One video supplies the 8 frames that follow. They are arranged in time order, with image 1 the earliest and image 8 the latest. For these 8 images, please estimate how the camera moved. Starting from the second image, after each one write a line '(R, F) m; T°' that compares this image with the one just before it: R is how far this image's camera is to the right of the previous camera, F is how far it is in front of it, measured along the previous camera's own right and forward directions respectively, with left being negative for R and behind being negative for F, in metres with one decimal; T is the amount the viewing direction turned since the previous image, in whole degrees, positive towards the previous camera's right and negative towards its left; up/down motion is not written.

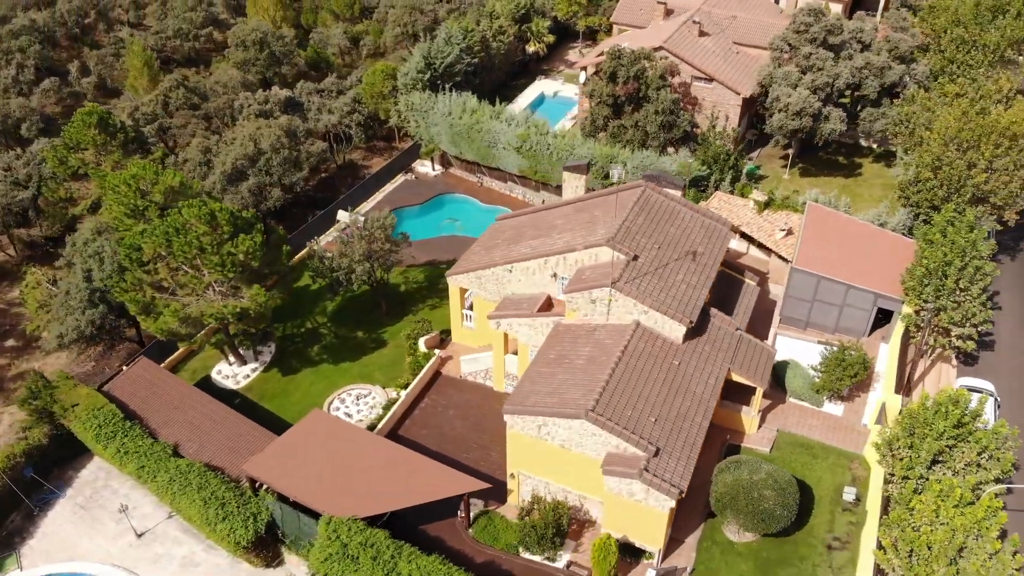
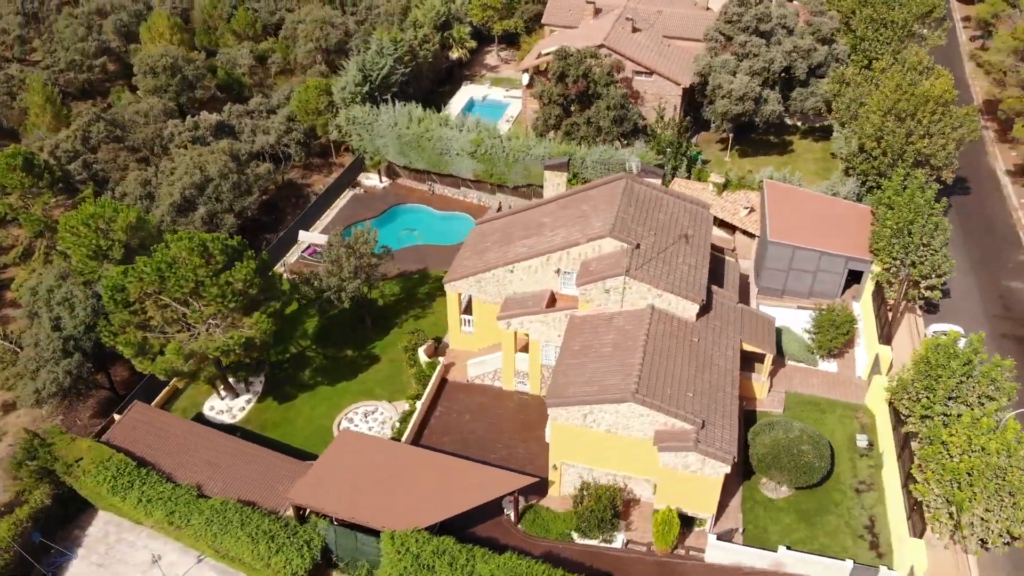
(-4.9, -0.4) m; +8°
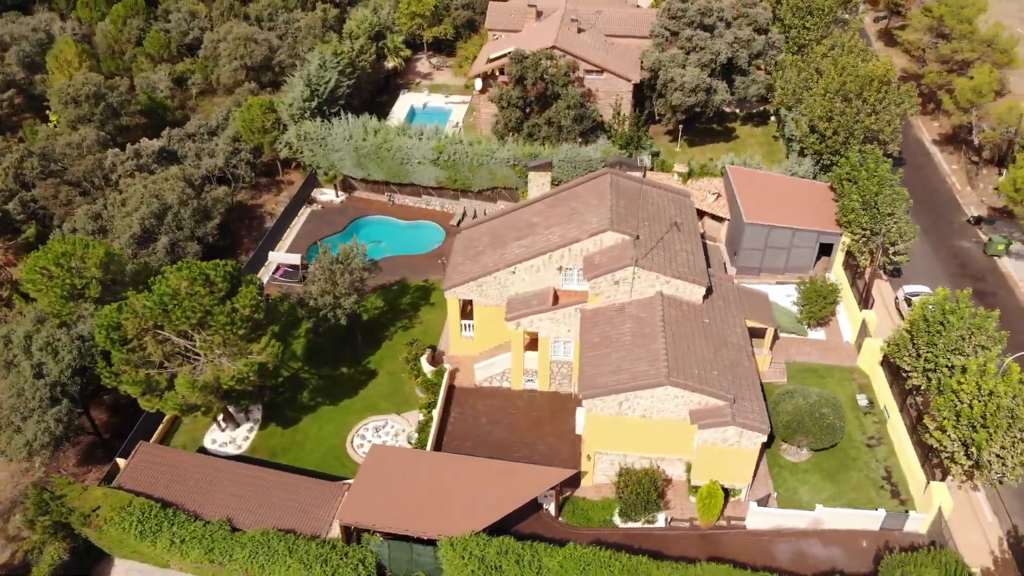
(-4.4, -0.3) m; +7°
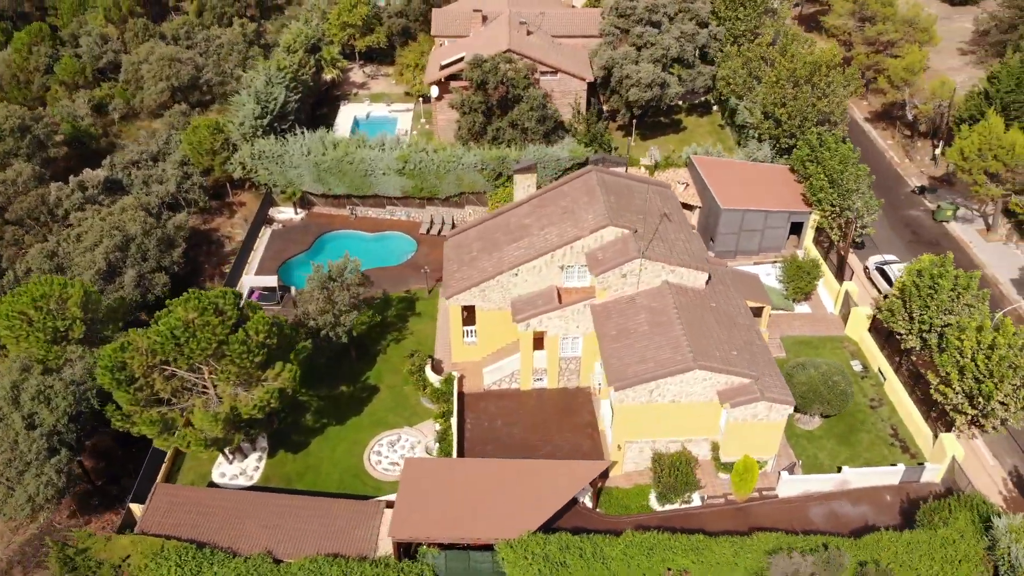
(-4.3, -0.2) m; +7°
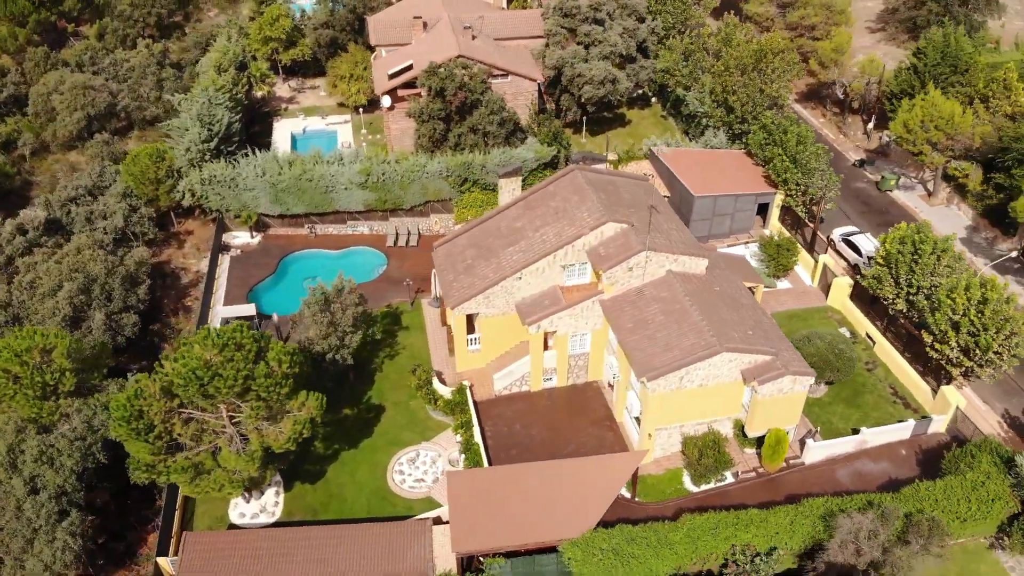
(-4.9, +0.1) m; +8°
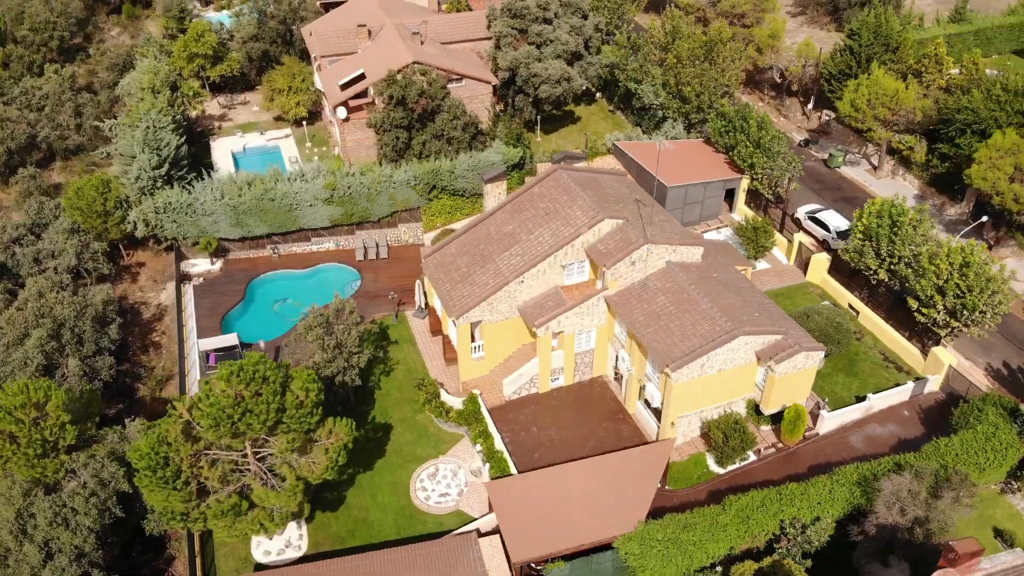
(-4.4, +0.3) m; +7°
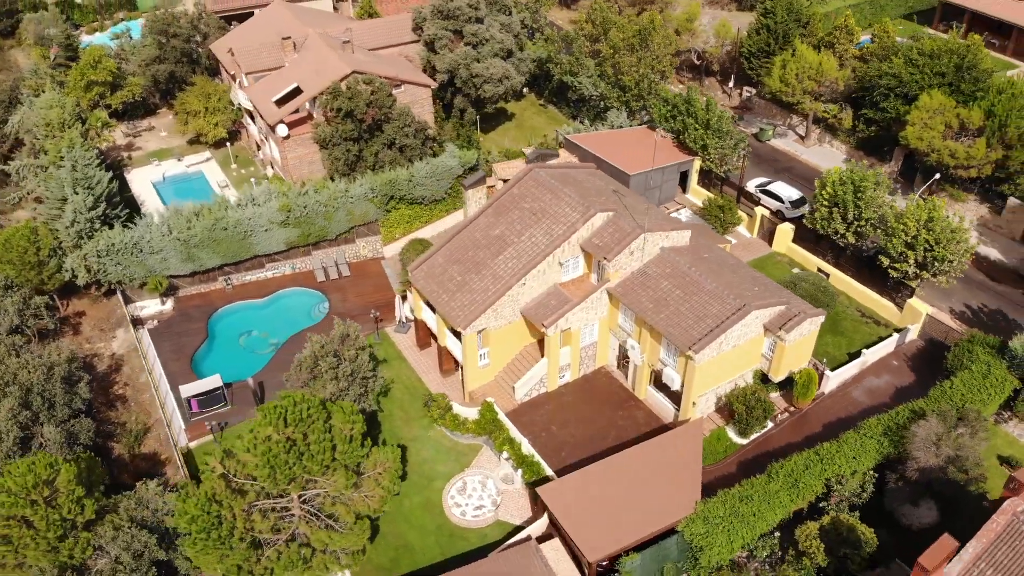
(-5.6, +0.6) m; +9°
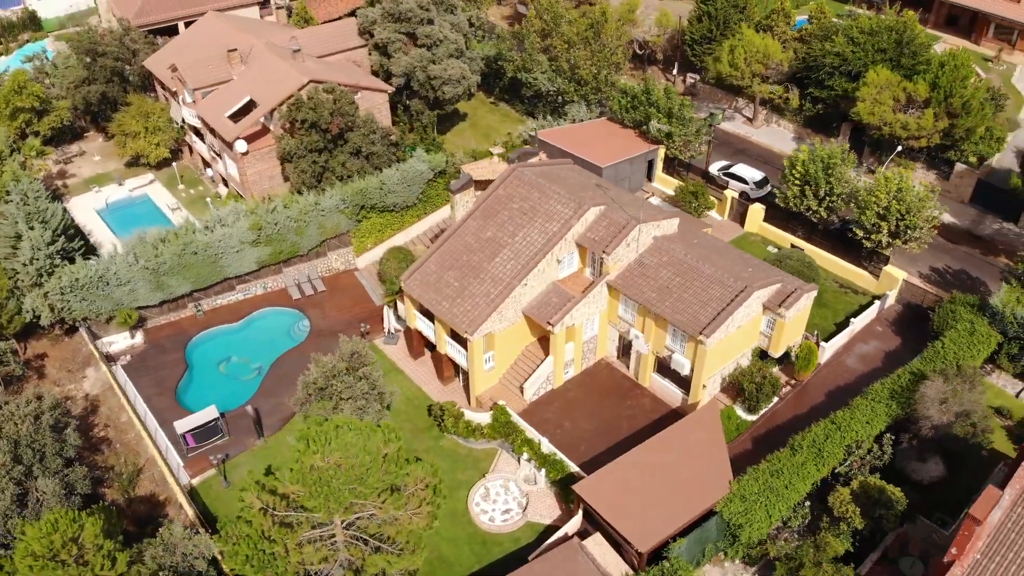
(-4.0, +0.3) m; +7°
